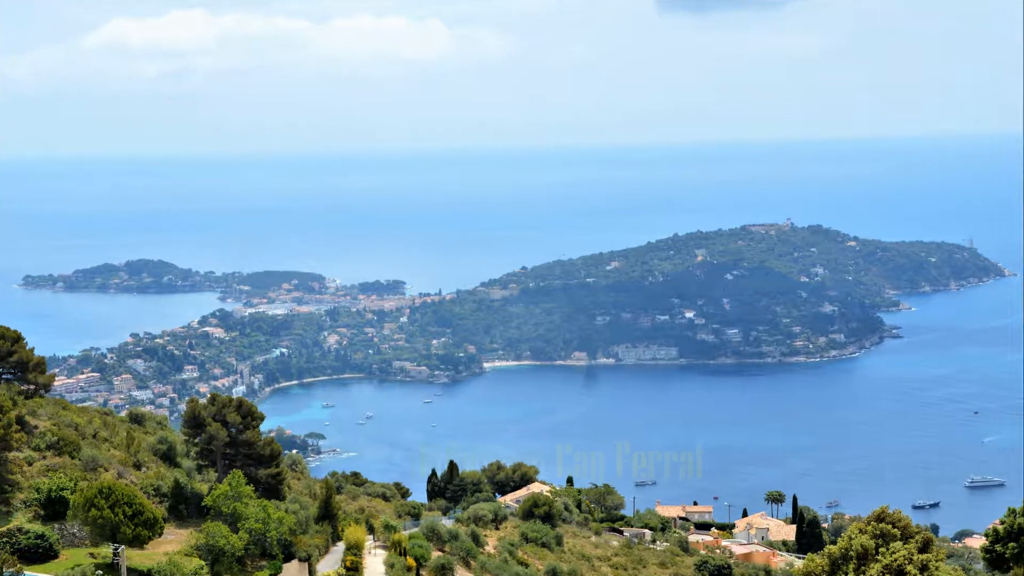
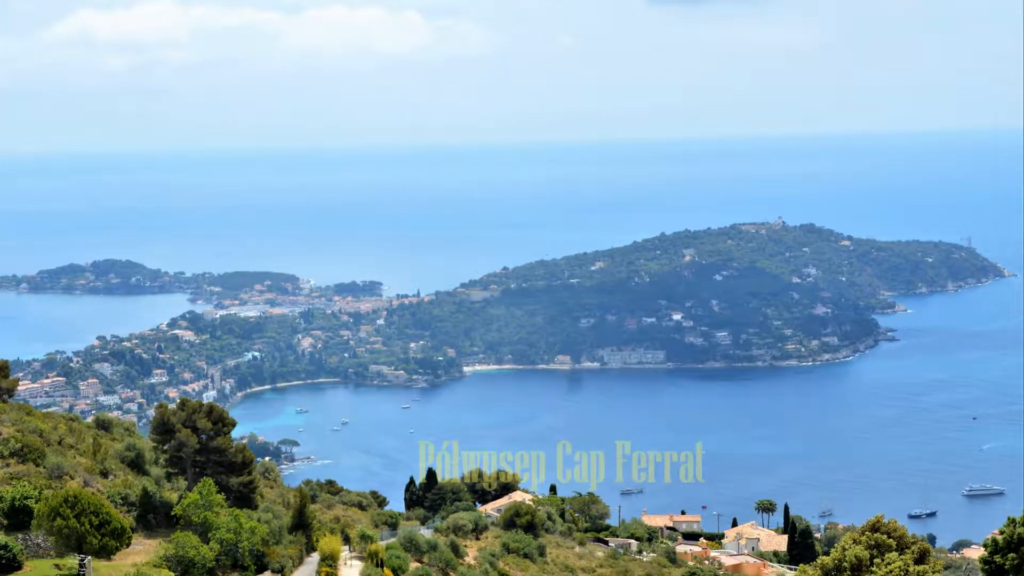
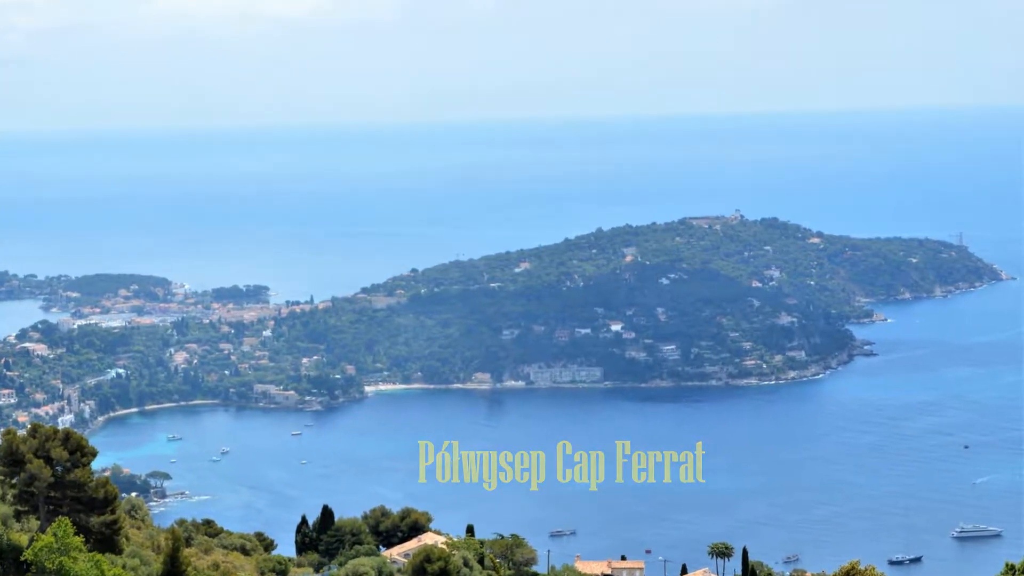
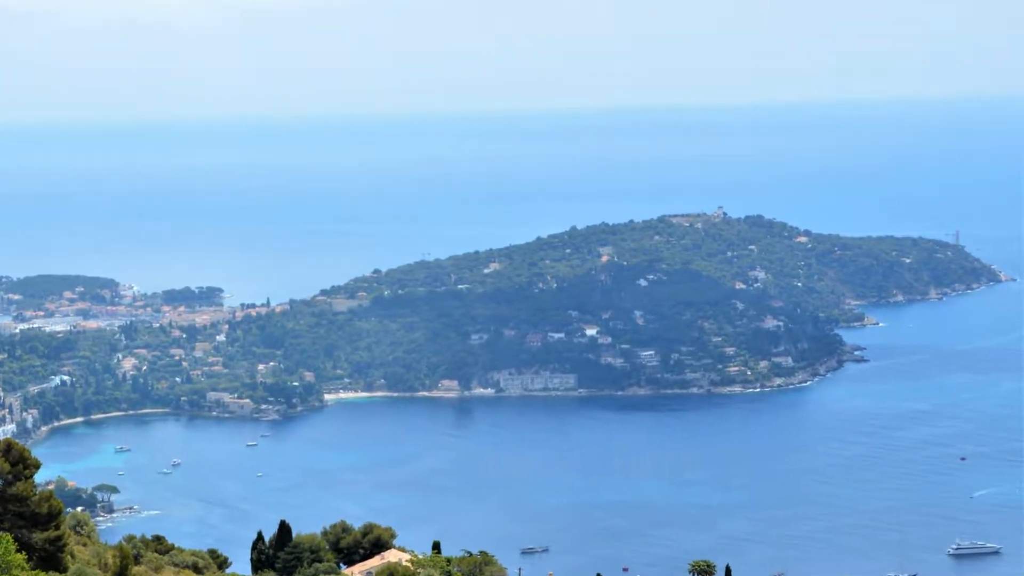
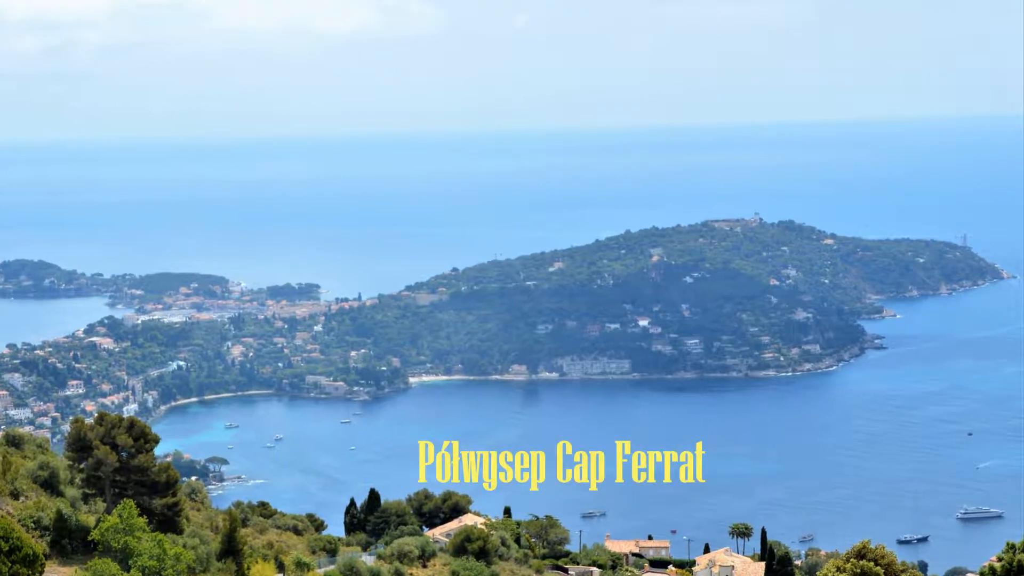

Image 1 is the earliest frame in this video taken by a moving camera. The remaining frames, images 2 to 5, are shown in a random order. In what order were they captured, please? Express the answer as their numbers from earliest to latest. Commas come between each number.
2, 5, 3, 4
